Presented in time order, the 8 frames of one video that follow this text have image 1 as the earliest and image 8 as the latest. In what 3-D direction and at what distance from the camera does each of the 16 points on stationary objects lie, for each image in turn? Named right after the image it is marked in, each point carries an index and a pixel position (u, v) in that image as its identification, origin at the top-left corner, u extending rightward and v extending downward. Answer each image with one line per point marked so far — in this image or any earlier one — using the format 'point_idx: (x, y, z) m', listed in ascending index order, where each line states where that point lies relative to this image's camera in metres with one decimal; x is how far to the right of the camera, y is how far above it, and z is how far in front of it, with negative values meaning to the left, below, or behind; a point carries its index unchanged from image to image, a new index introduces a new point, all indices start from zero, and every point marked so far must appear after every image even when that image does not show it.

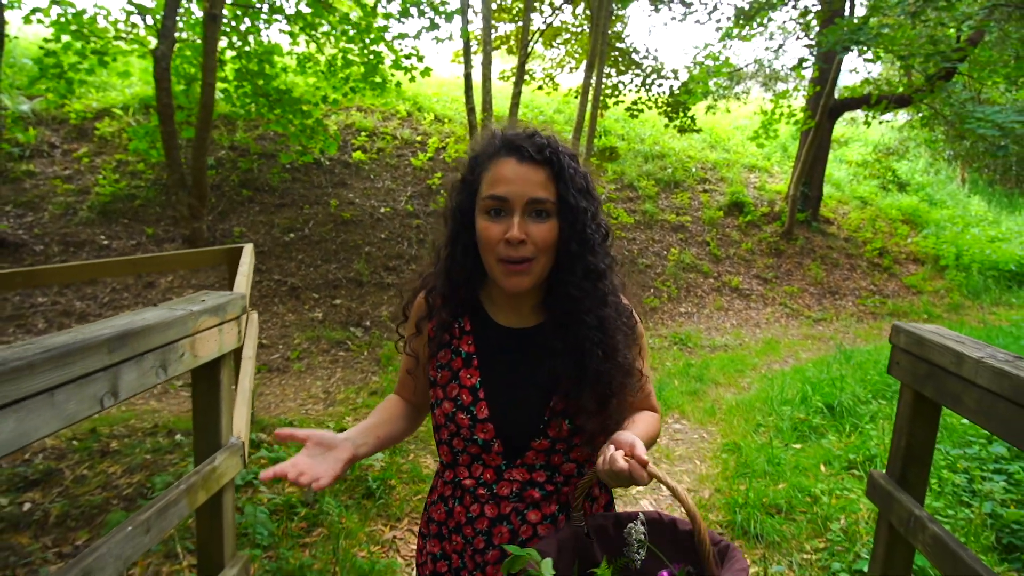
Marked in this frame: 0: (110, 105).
0: (-5.0, +2.3, +8.7) m
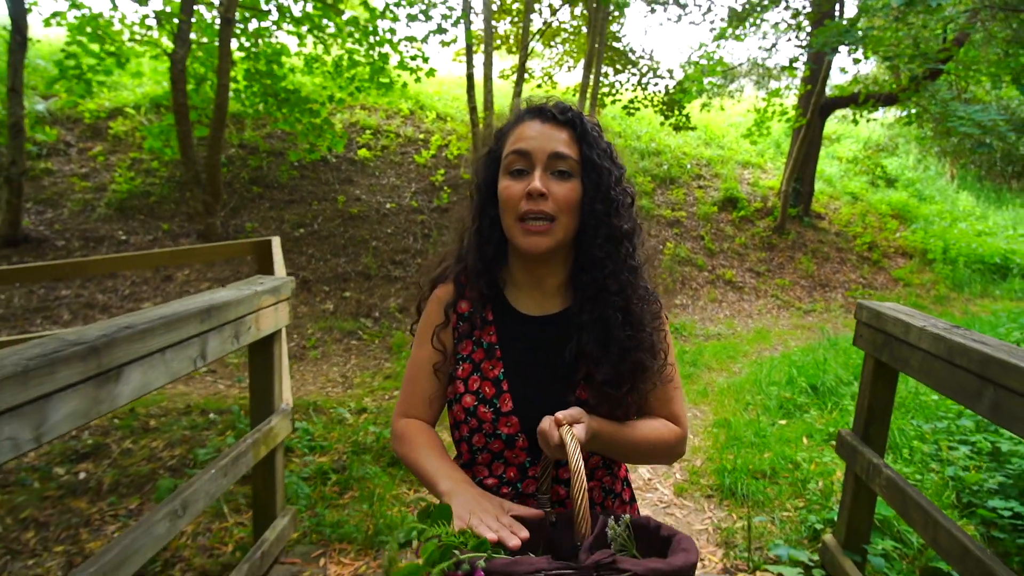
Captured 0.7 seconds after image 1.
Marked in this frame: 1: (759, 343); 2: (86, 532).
0: (-5.0, +2.3, +9.0) m
1: (+2.2, -0.5, +6.4) m
2: (-1.8, -1.0, +2.9) m
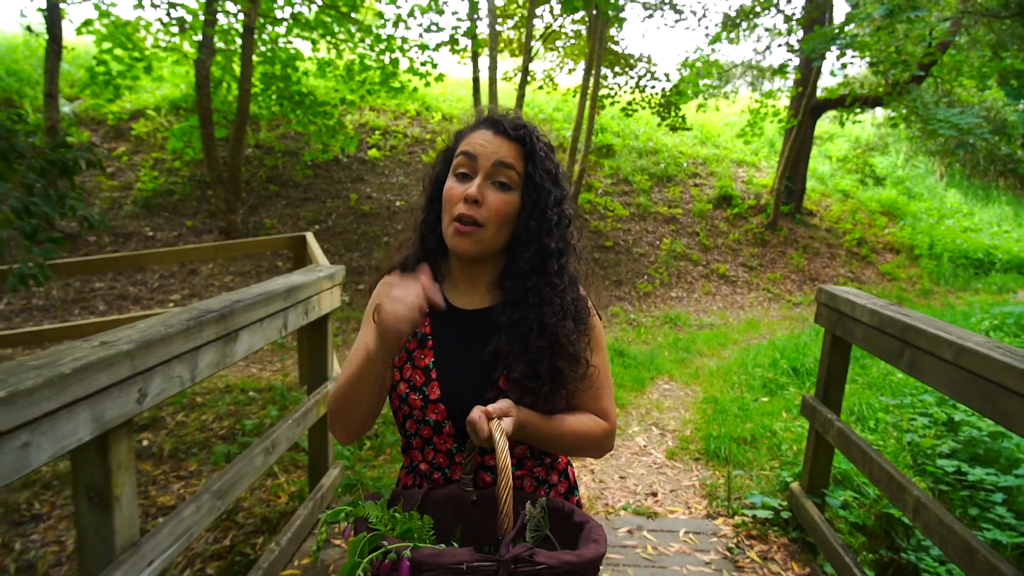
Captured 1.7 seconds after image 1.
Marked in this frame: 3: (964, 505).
0: (-4.9, +2.4, +9.4) m
1: (+2.3, -0.4, +6.9) m
2: (-1.7, -1.0, +3.4) m
3: (+2.0, -1.0, +3.1) m
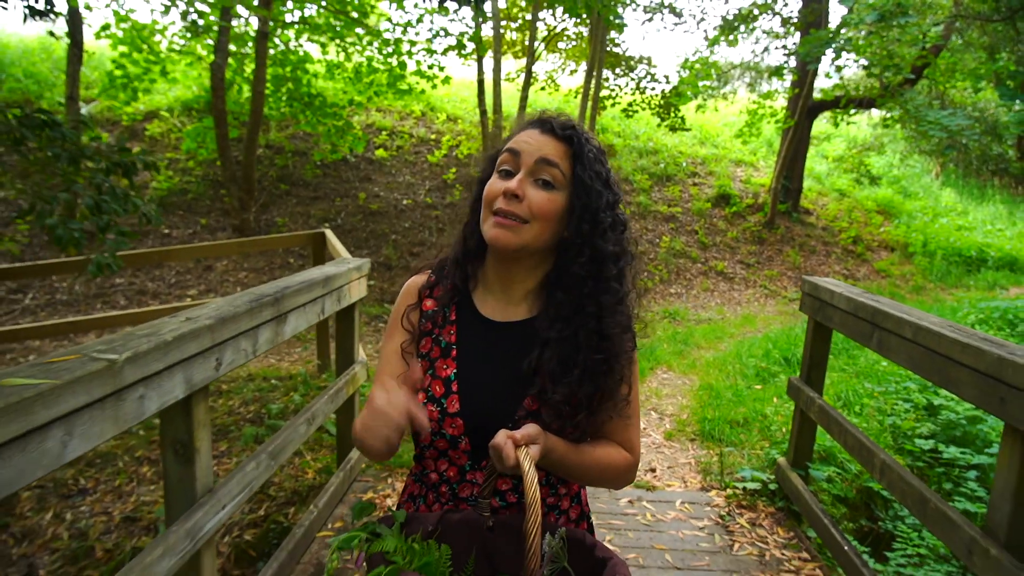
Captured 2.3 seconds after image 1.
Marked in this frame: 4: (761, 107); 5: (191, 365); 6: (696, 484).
0: (-4.9, +2.5, +9.7) m
1: (+2.4, -0.4, +7.1) m
2: (-1.7, -0.9, +3.6) m
3: (+2.0, -0.9, +3.4) m
4: (+4.4, +3.2, +12.5) m
5: (-0.7, -0.2, +1.6) m
6: (+0.9, -0.9, +3.3) m
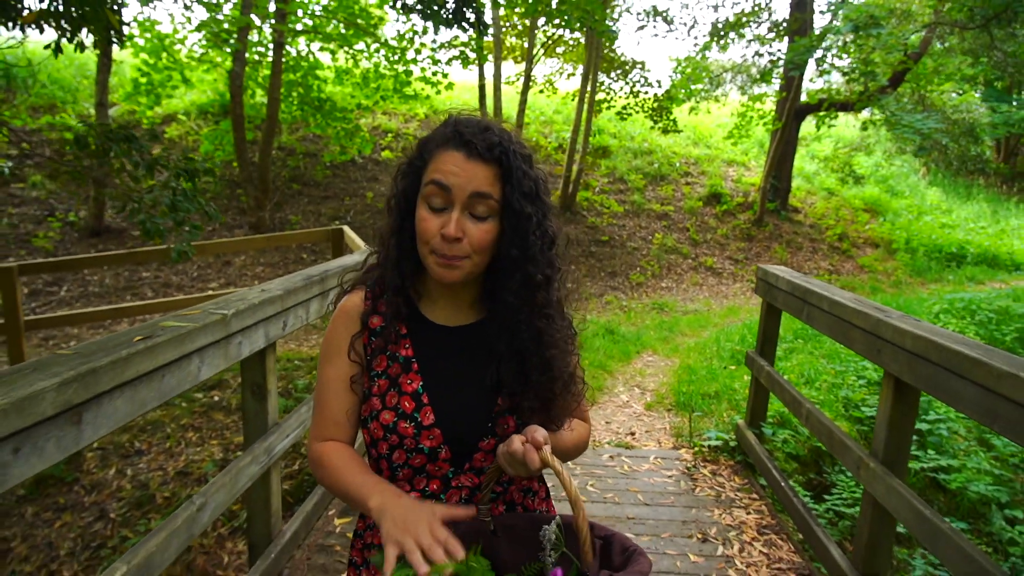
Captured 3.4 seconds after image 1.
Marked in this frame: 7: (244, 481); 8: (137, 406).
0: (-4.9, +2.5, +10.2) m
1: (+2.3, -0.3, +7.7) m
2: (-1.7, -0.9, +4.2) m
3: (+2.0, -0.8, +3.9) m
4: (+4.4, +3.3, +13.1) m
5: (-0.7, -0.1, +2.1) m
6: (+0.9, -0.9, +3.9) m
7: (-0.8, -0.5, +2.0) m
8: (-0.8, -0.2, +1.5) m
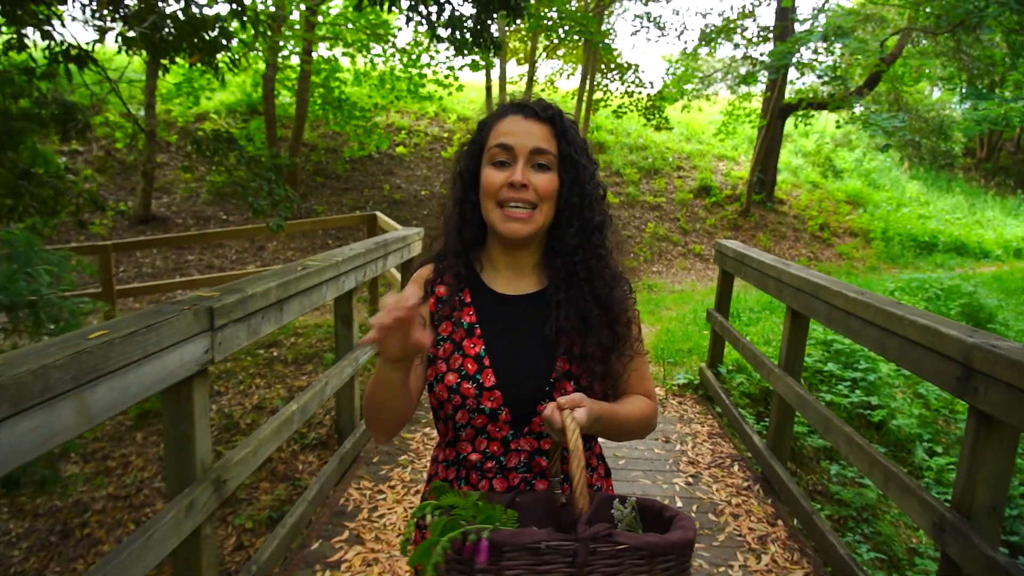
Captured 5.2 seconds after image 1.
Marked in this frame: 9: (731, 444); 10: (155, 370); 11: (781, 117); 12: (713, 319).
0: (-4.8, +2.8, +11.1) m
1: (+2.4, -0.1, +8.6) m
2: (-1.6, -0.7, +5.1) m
3: (+2.1, -0.7, +4.8) m
4: (+4.5, +3.6, +14.0) m
5: (-0.7, +0.1, +3.1) m
6: (+0.9, -0.7, +4.8) m
7: (-0.7, -0.4, +3.0) m
8: (-0.7, -0.1, +2.4) m
9: (+1.2, -0.8, +3.7) m
10: (-0.8, -0.2, +1.6) m
11: (+5.2, +3.3, +13.6) m
12: (+1.3, -0.2, +4.3) m
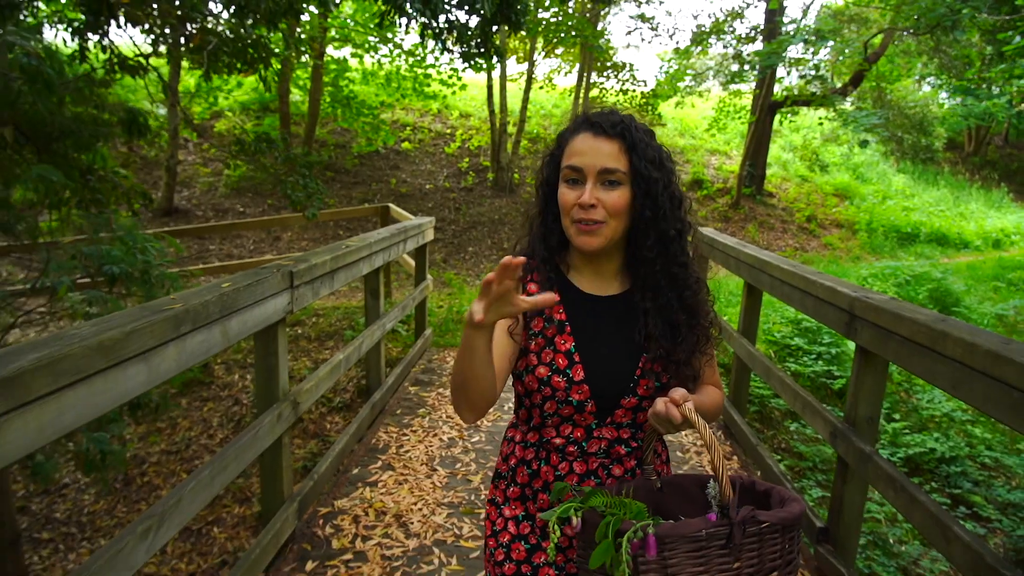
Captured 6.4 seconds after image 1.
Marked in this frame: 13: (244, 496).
0: (-4.8, +3.0, +11.7) m
1: (+2.4, +0.1, +9.2) m
2: (-1.6, -0.5, +5.7) m
3: (+2.1, -0.5, +5.5) m
4: (+4.5, +3.8, +14.5) m
5: (-0.7, +0.2, +3.7) m
6: (+0.9, -0.5, +5.4) m
7: (-0.7, -0.3, +3.6) m
8: (-0.7, 0.0, +3.0) m
9: (+1.2, -0.7, +4.3) m
10: (-0.8, -0.1, +2.2) m
11: (+5.2, +3.5, +14.2) m
12: (+1.3, -0.1, +4.9) m
13: (-1.7, -1.3, +4.4) m
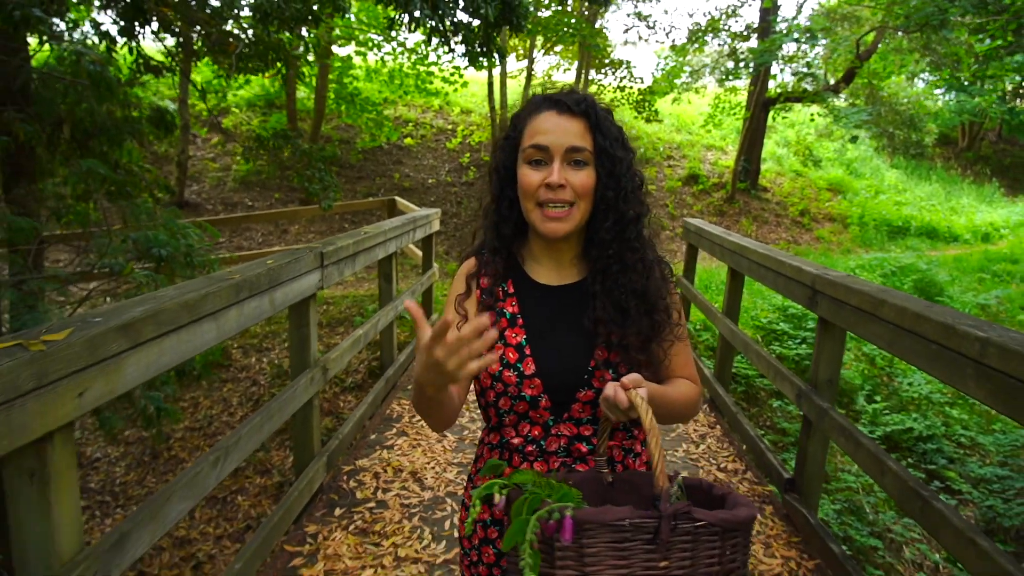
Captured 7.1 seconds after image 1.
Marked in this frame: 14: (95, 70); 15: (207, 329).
0: (-4.8, +3.1, +12.0) m
1: (+2.4, +0.2, +9.5) m
2: (-1.6, -0.4, +6.0) m
3: (+2.1, -0.4, +5.8) m
4: (+4.5, +4.0, +14.8) m
5: (-0.7, +0.3, +4.0) m
6: (+0.9, -0.4, +5.8) m
7: (-0.7, -0.2, +3.9) m
8: (-0.7, +0.1, +3.3) m
9: (+1.2, -0.6, +4.7) m
10: (-0.8, 0.0, +2.5) m
11: (+5.2, +3.7, +14.5) m
12: (+1.3, 0.0, +5.2) m
13: (-1.7, -1.2, +4.7) m
14: (-1.9, +1.0, +3.1) m
15: (-0.8, -0.1, +1.8) m
